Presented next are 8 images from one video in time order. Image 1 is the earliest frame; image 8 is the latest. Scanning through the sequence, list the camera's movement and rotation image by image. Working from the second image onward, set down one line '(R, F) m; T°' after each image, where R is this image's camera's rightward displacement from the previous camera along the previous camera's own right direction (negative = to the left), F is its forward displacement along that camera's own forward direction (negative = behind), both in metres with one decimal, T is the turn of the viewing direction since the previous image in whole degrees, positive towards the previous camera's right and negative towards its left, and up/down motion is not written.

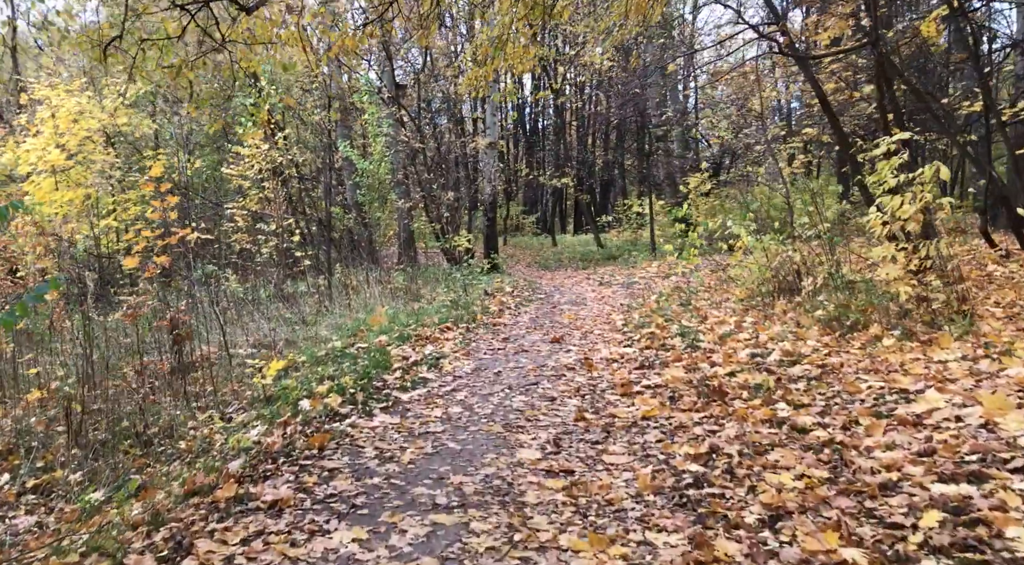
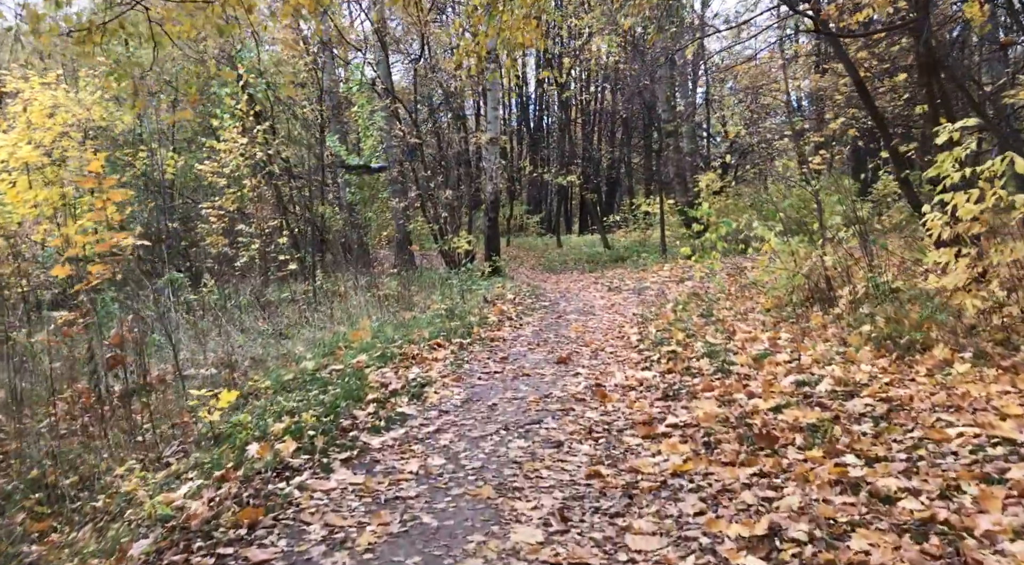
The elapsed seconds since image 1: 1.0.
(+0.1, +1.3) m; 0°
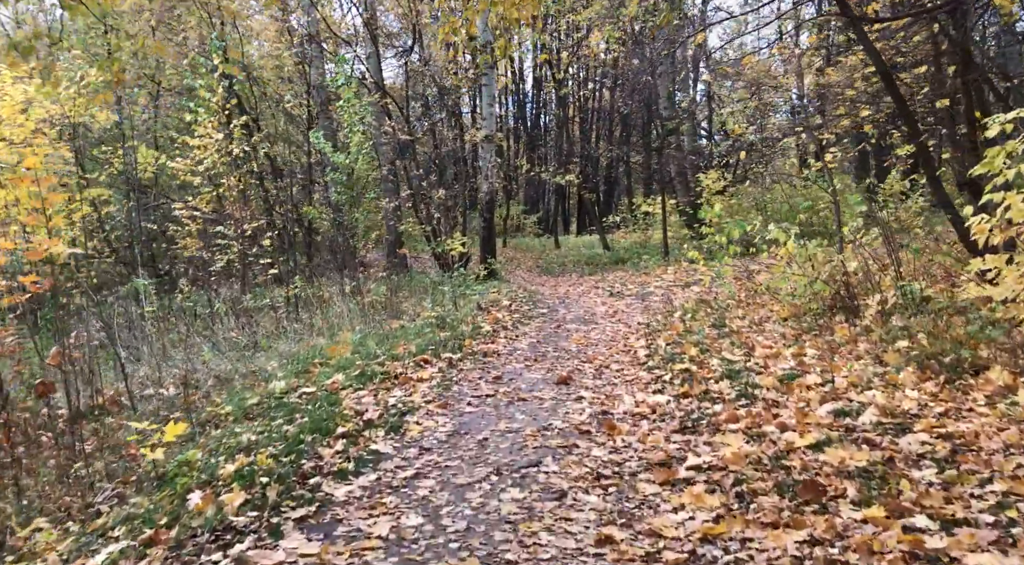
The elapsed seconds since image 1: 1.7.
(0.0, +0.9) m; 0°
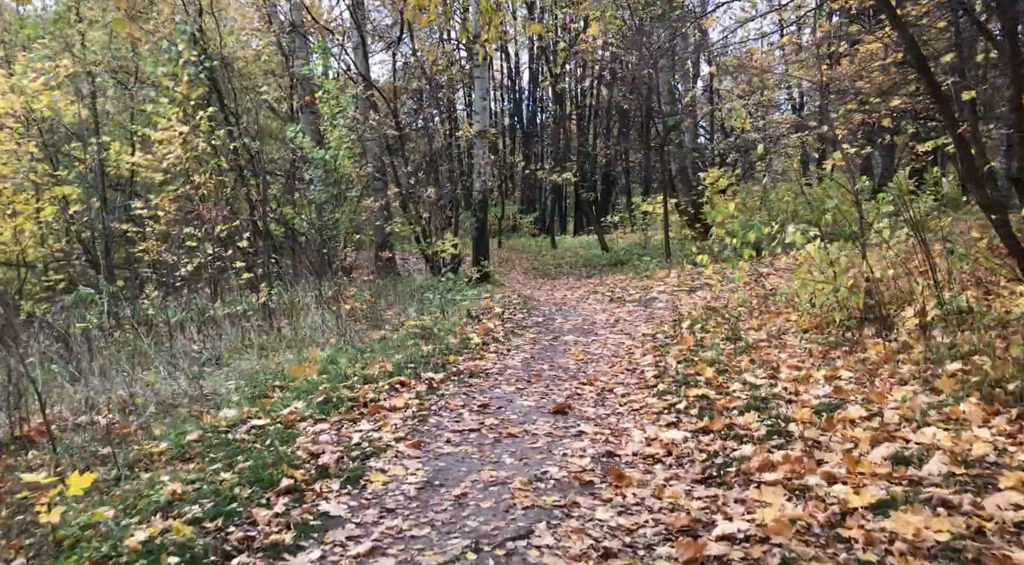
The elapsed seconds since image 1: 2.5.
(+0.1, +1.0) m; 0°
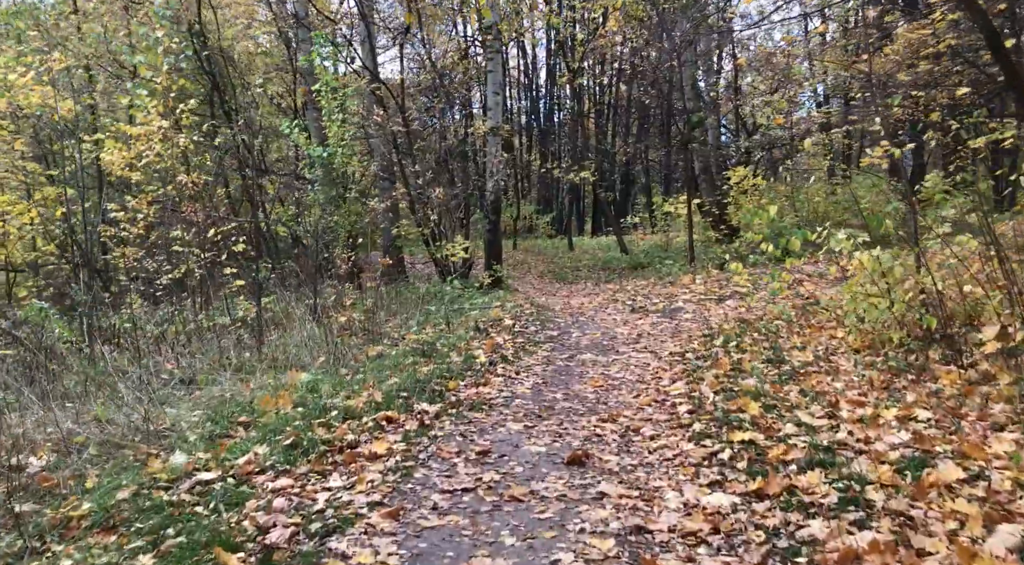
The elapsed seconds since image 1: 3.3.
(+0.1, +1.1) m; -1°
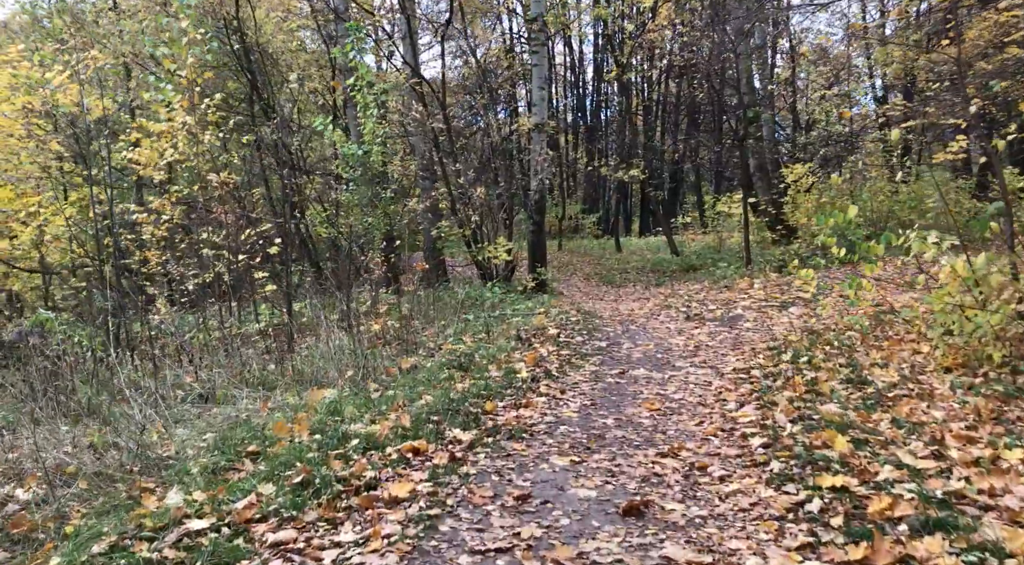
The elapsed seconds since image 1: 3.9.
(0.0, +0.8) m; -3°
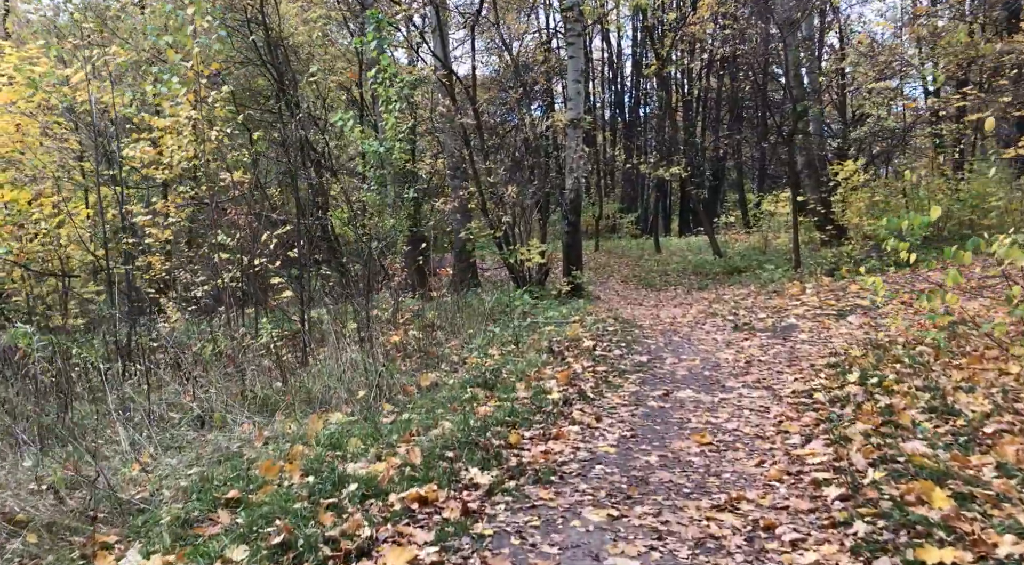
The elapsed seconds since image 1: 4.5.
(+0.1, +0.9) m; -2°
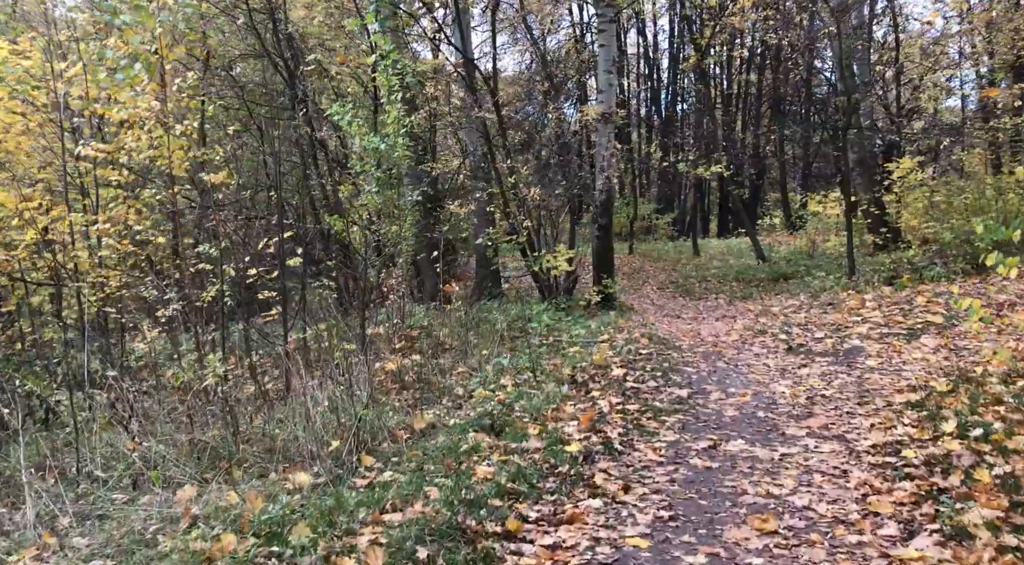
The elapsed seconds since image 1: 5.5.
(+0.2, +1.4) m; -2°
